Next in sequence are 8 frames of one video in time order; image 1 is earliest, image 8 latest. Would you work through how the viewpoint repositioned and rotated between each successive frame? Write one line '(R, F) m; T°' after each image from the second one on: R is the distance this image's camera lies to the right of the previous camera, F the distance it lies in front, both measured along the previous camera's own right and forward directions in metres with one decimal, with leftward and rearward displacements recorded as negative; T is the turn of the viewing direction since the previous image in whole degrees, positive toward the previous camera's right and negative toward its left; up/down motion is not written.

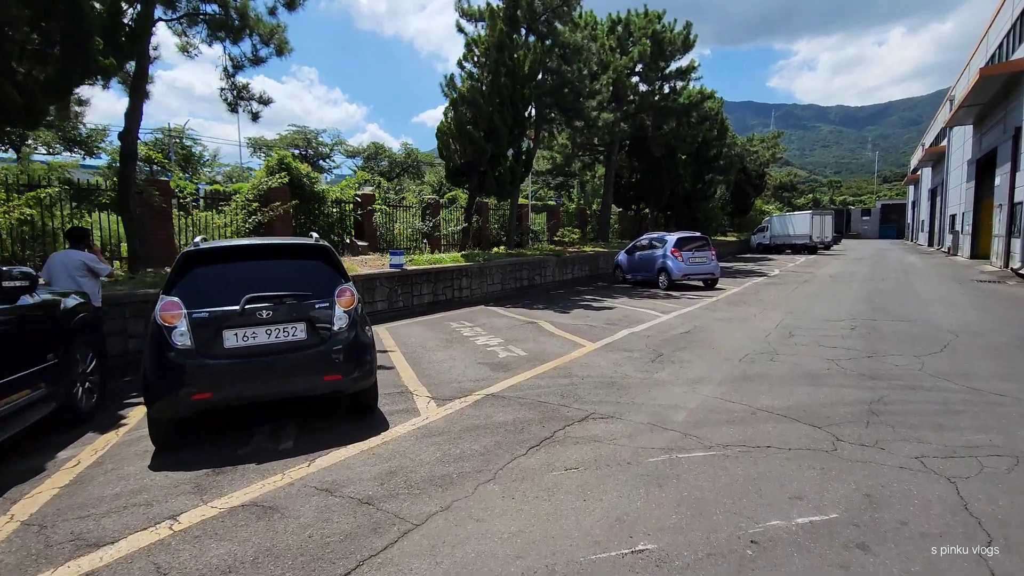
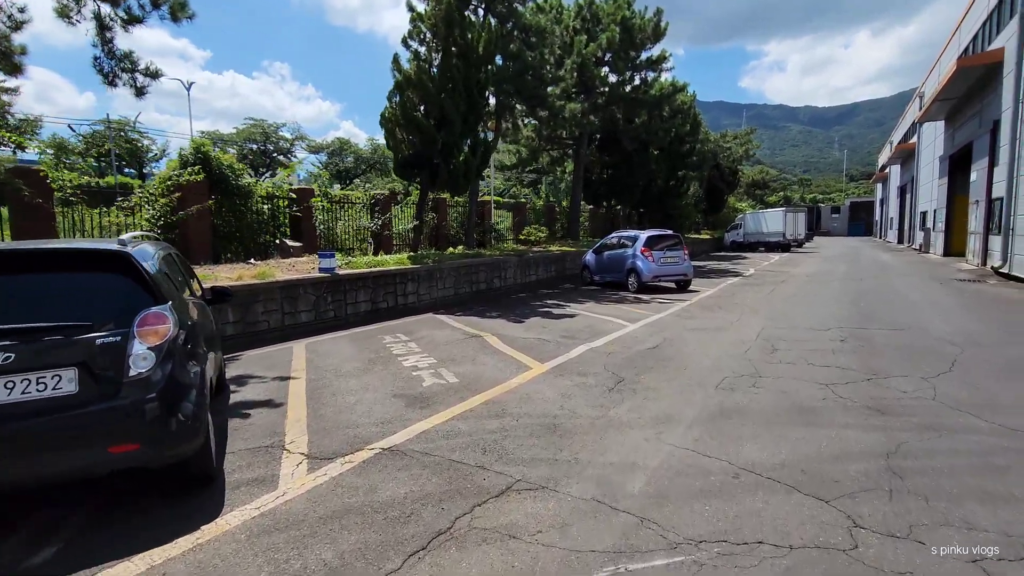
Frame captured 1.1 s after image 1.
(+0.6, +1.4) m; +2°
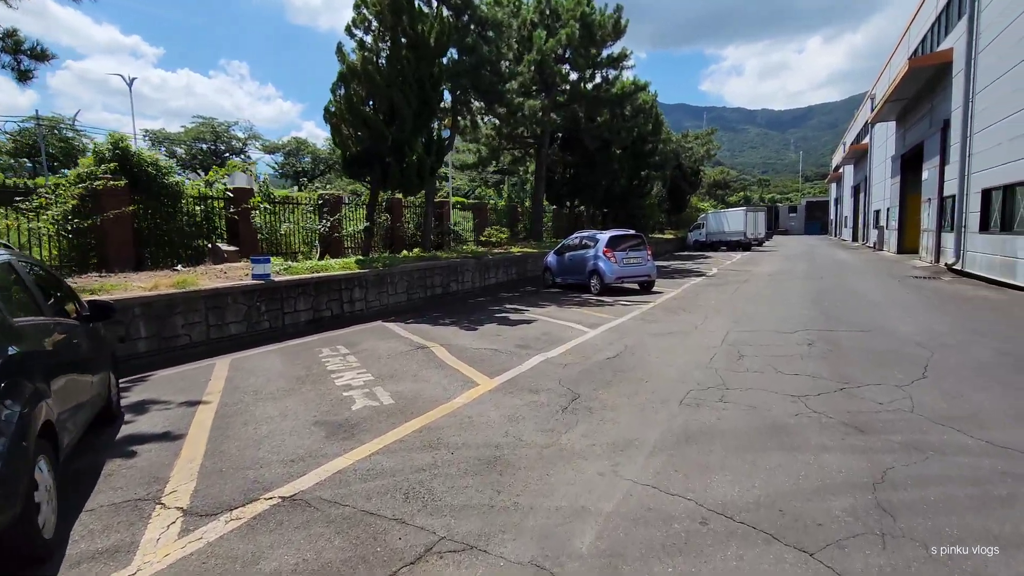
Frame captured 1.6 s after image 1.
(+0.3, +0.7) m; +3°
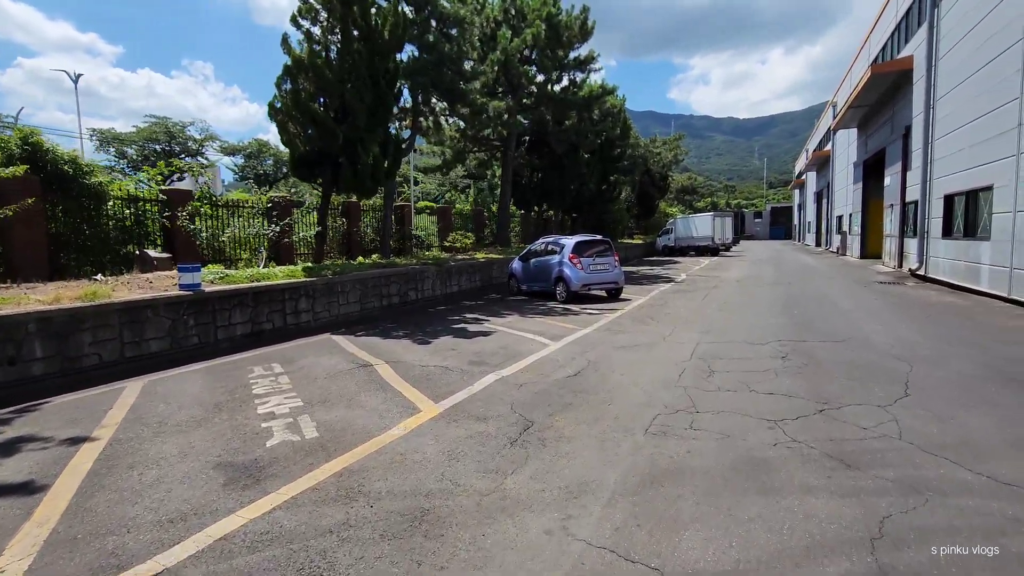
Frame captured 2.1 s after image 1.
(+0.3, +0.7) m; +3°
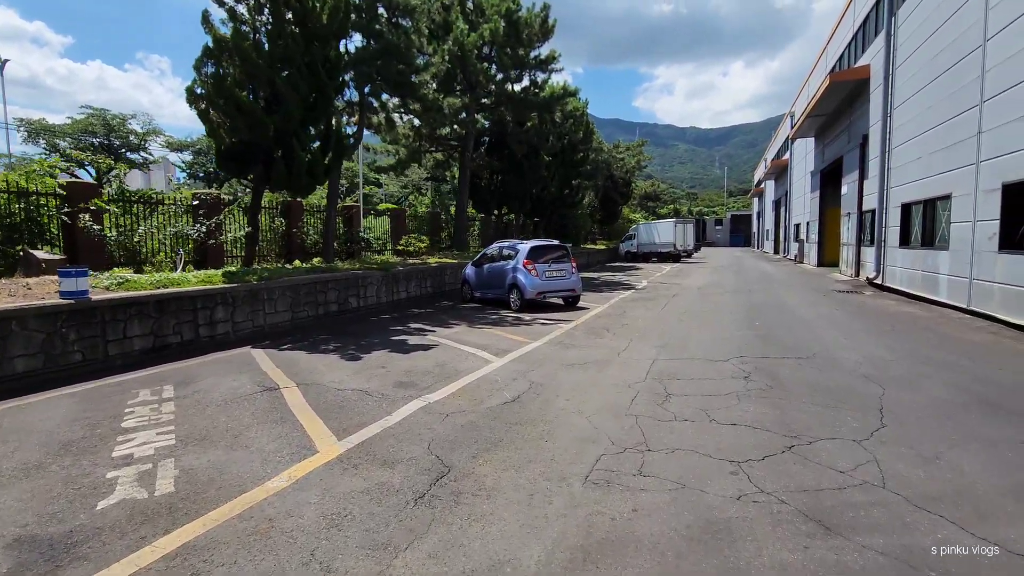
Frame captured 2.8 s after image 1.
(+0.4, +0.9) m; +4°
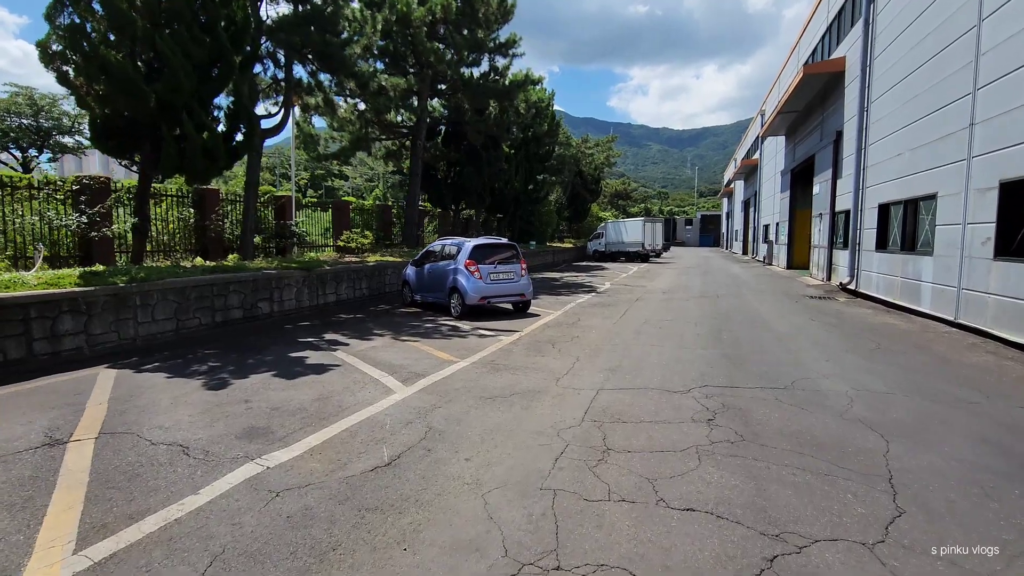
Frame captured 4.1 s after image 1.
(+0.7, +1.6) m; +3°
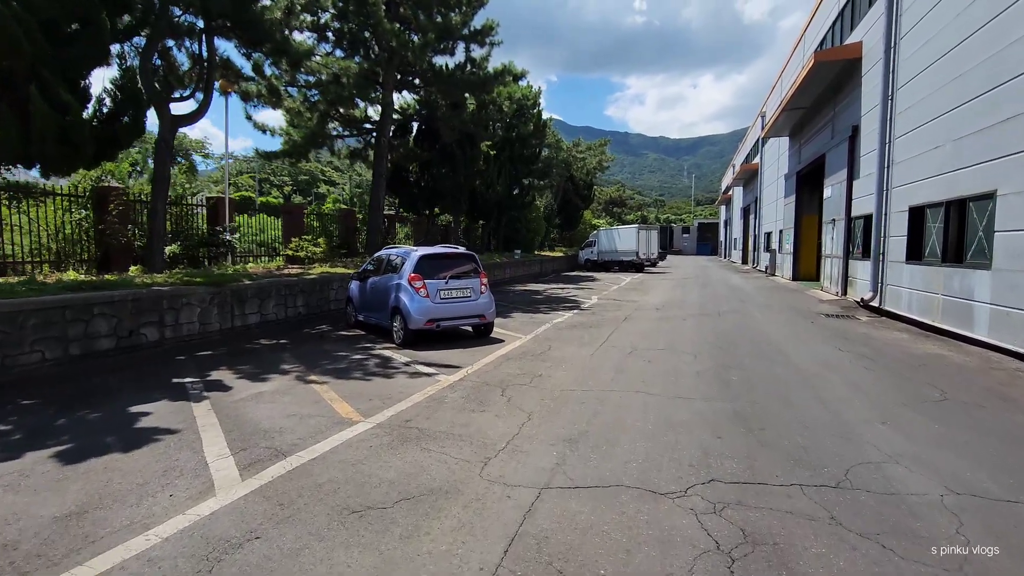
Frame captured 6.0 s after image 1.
(+0.8, +2.3) m; 0°
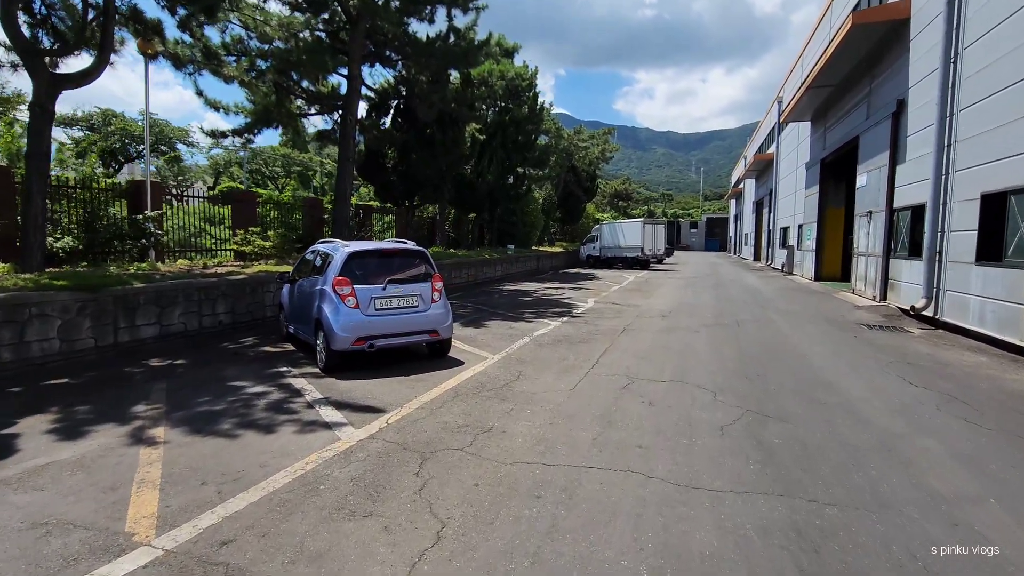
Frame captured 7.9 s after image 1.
(+0.7, +2.4) m; -1°
